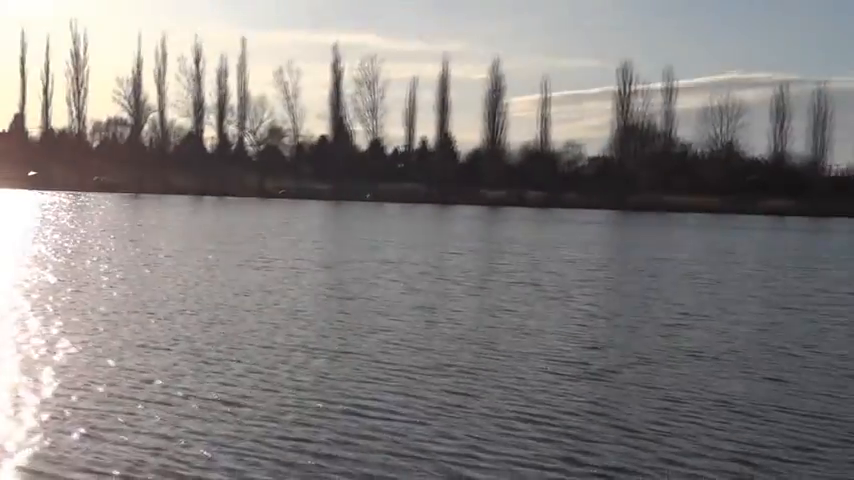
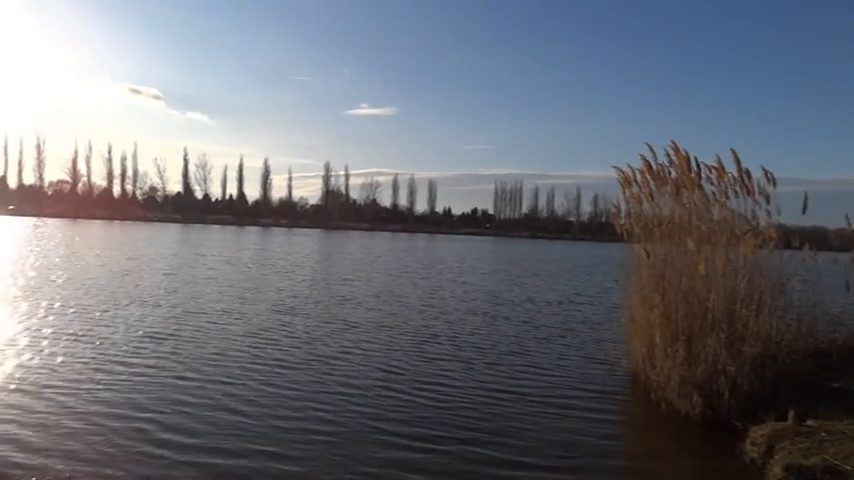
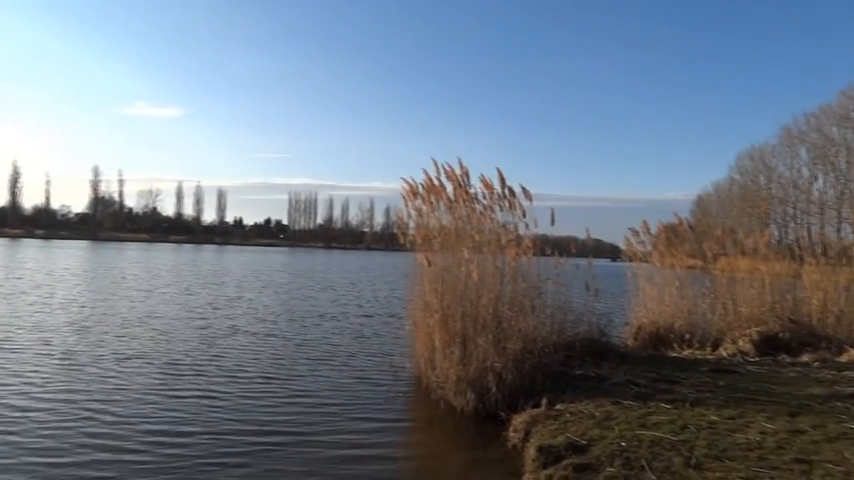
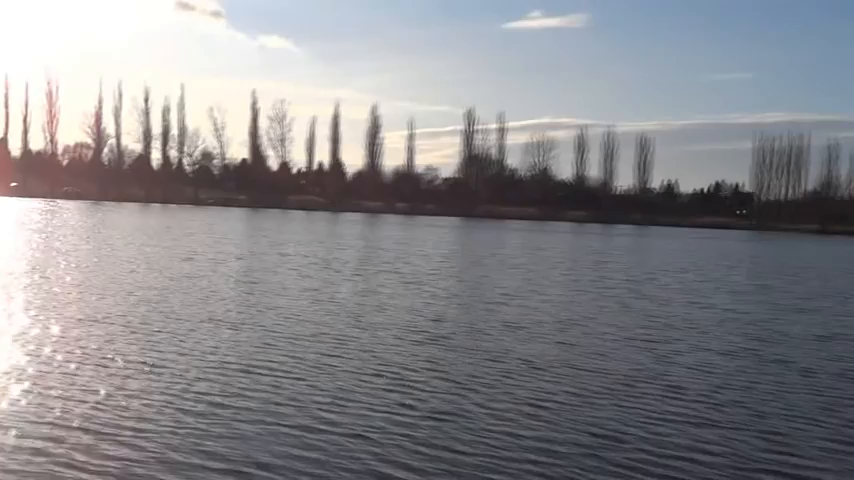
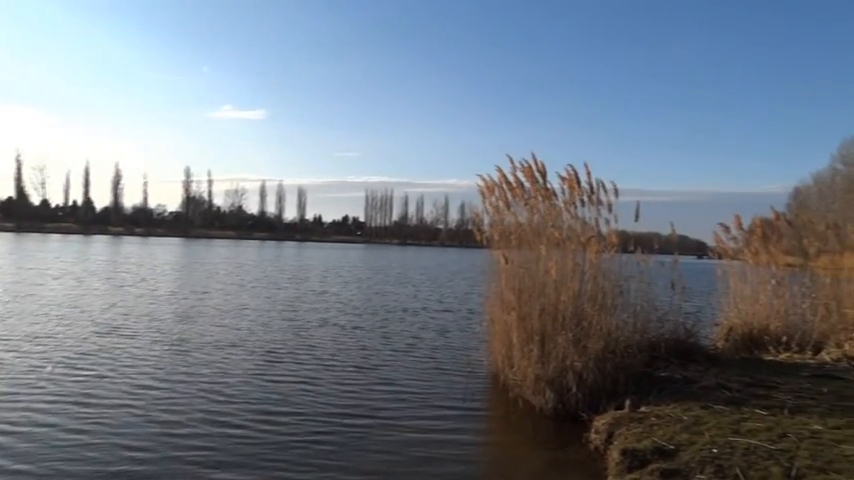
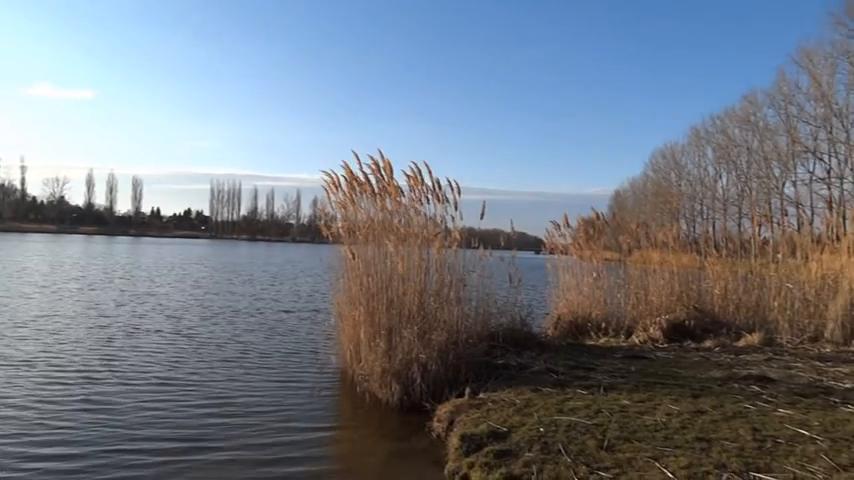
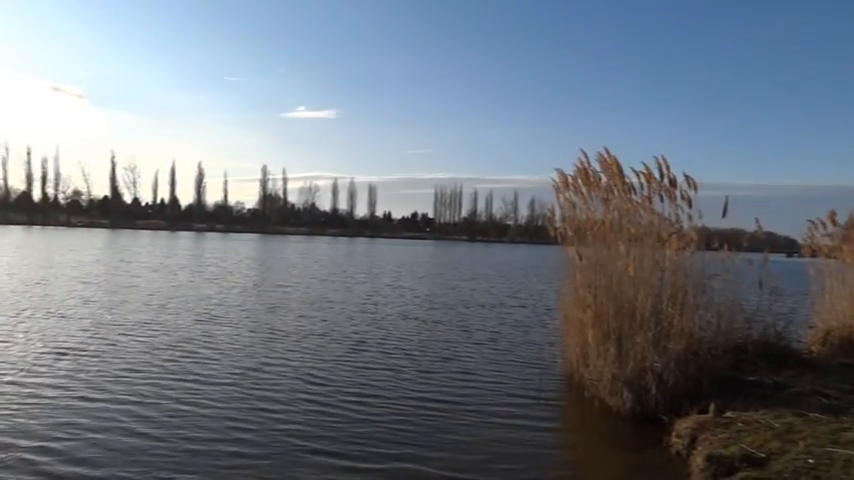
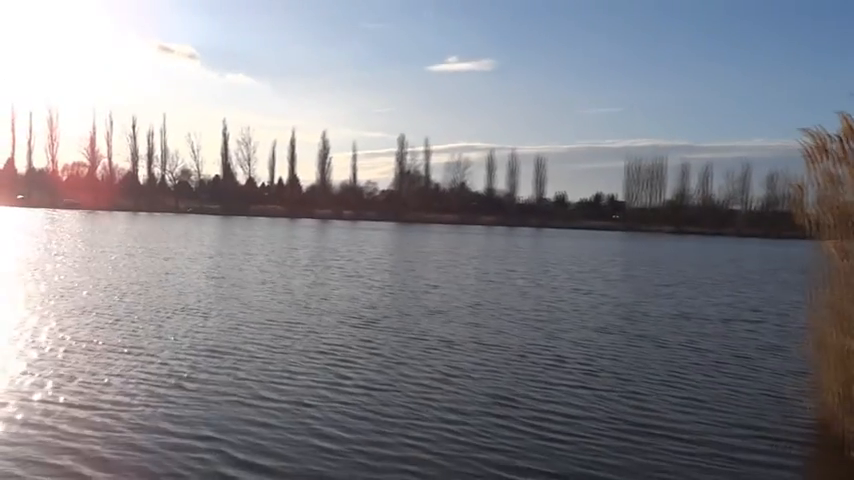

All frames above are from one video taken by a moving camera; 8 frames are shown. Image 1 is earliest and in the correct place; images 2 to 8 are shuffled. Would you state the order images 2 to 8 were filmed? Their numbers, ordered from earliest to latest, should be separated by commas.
4, 8, 2, 7, 5, 3, 6
